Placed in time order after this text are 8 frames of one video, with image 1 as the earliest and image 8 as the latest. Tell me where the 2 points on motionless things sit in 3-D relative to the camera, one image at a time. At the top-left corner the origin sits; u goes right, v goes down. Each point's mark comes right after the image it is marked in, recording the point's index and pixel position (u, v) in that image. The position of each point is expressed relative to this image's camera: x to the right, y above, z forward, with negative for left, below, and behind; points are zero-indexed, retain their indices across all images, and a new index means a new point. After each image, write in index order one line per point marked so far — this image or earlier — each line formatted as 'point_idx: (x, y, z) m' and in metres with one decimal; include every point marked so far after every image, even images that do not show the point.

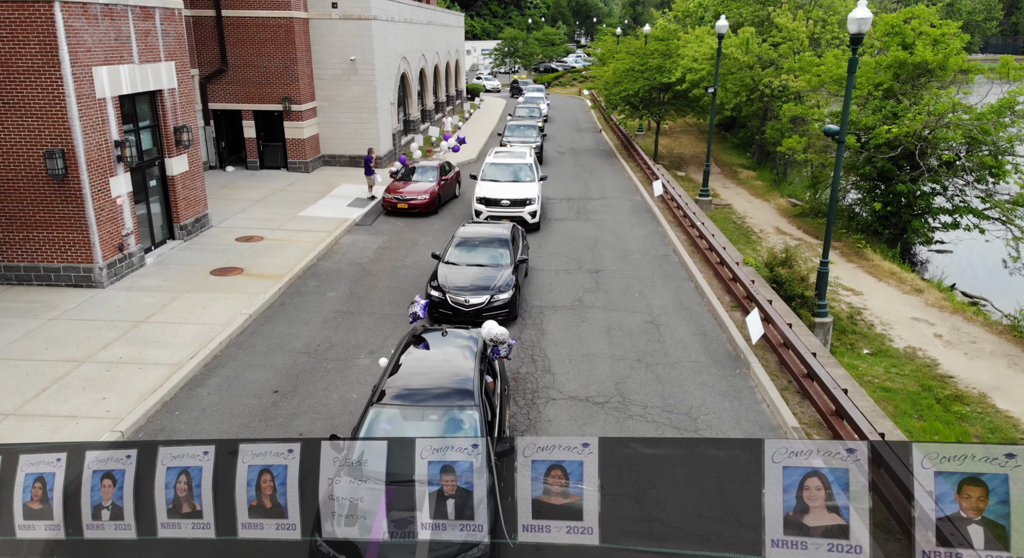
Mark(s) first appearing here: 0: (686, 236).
0: (+4.4, +1.0, +17.9) m
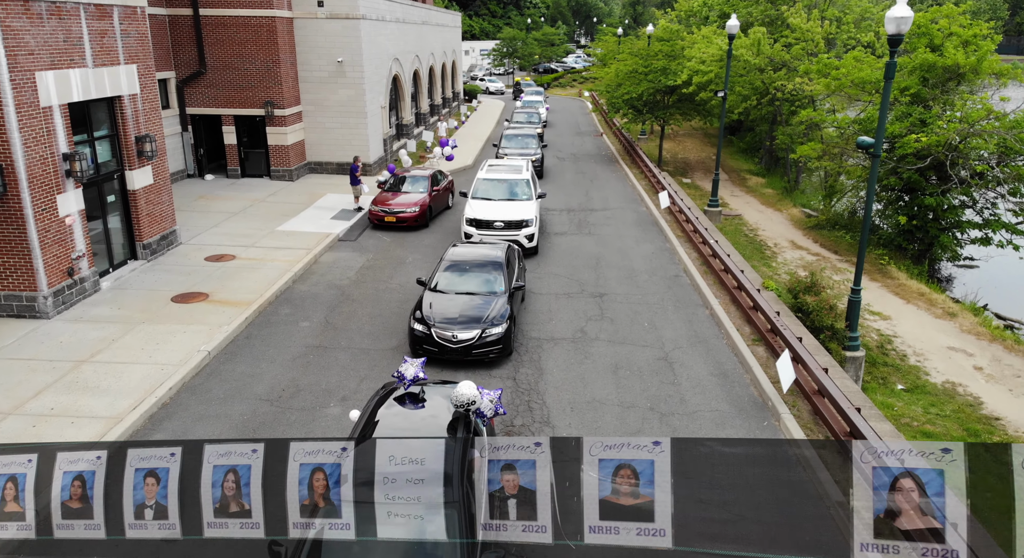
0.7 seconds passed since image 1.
0: (+4.3, +0.5, +16.5) m
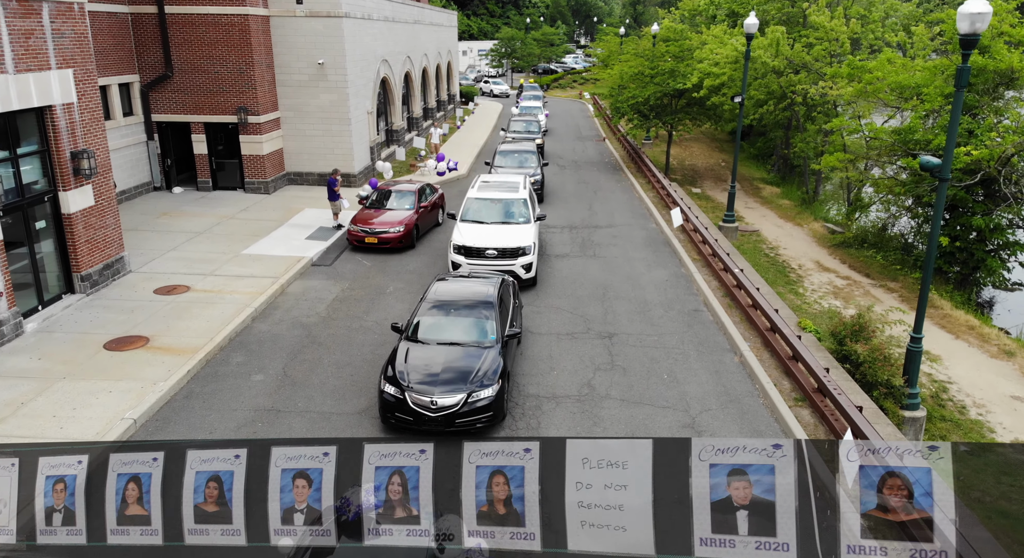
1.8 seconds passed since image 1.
0: (+4.2, -0.1, +14.5) m
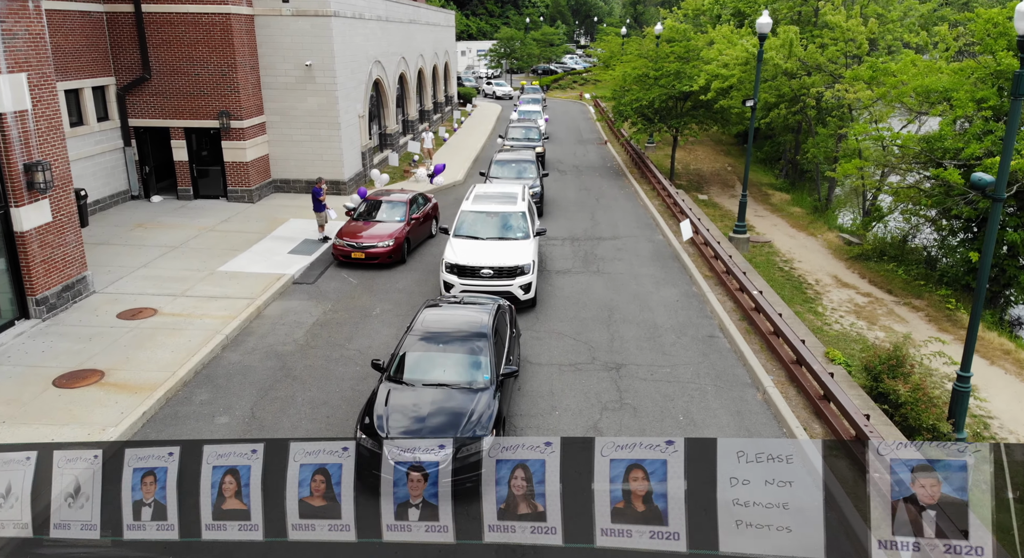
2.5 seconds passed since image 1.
0: (+4.1, -0.5, +13.3) m
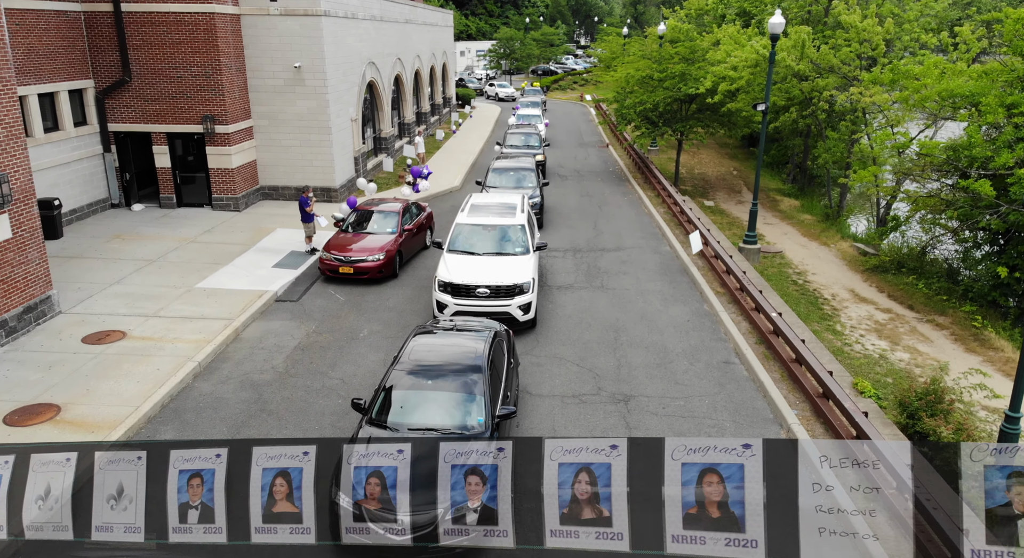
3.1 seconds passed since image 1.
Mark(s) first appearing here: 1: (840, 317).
0: (+4.1, -0.8, +12.4) m
1: (+6.9, -0.8, +15.1) m
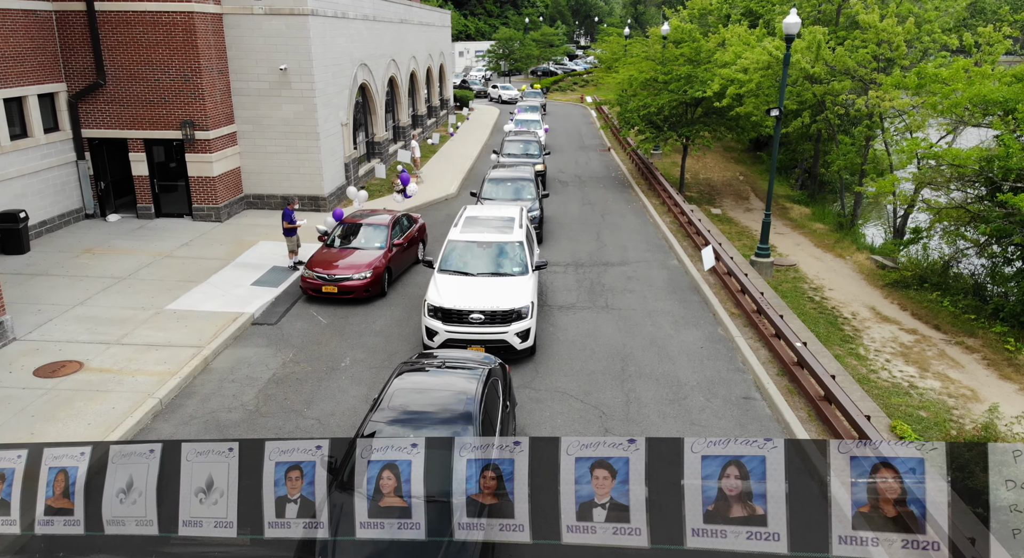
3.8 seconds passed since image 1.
0: (+4.1, -1.2, +11.3) m
1: (+6.8, -1.1, +14.0) m
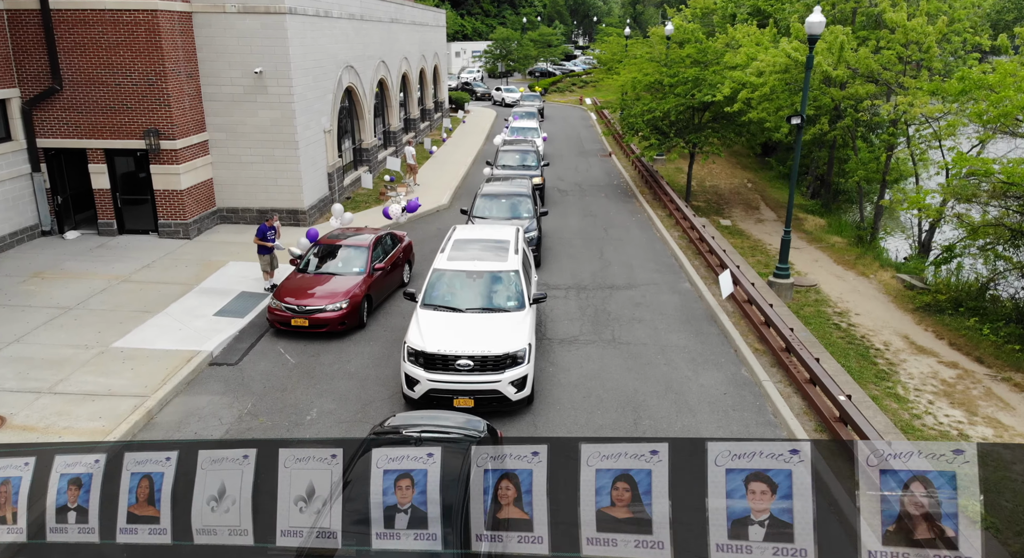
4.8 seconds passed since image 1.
0: (+4.0, -1.7, +9.8) m
1: (+6.7, -1.7, +12.5) m
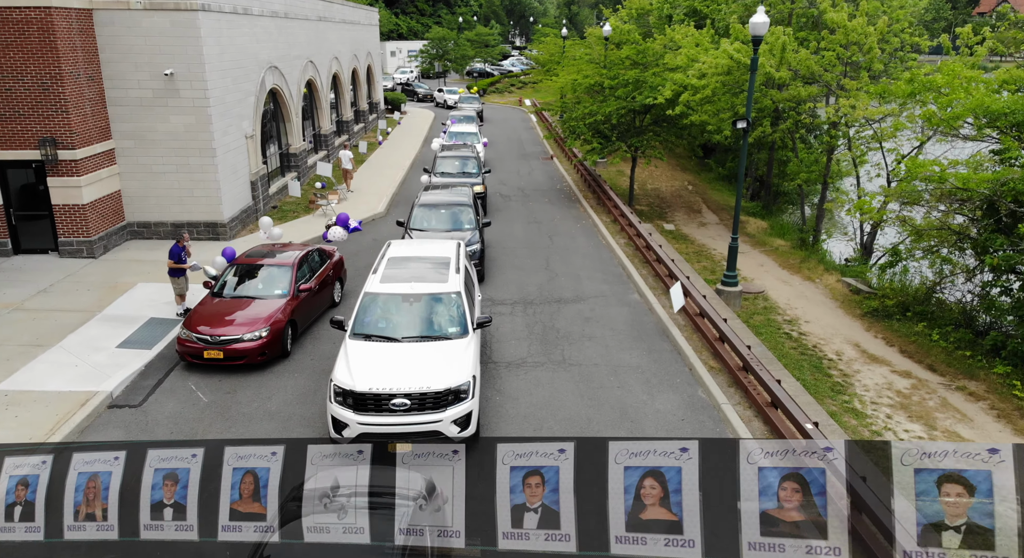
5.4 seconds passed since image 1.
0: (+3.2, -1.9, +9.2) m
1: (+5.8, -1.8, +12.1) m
